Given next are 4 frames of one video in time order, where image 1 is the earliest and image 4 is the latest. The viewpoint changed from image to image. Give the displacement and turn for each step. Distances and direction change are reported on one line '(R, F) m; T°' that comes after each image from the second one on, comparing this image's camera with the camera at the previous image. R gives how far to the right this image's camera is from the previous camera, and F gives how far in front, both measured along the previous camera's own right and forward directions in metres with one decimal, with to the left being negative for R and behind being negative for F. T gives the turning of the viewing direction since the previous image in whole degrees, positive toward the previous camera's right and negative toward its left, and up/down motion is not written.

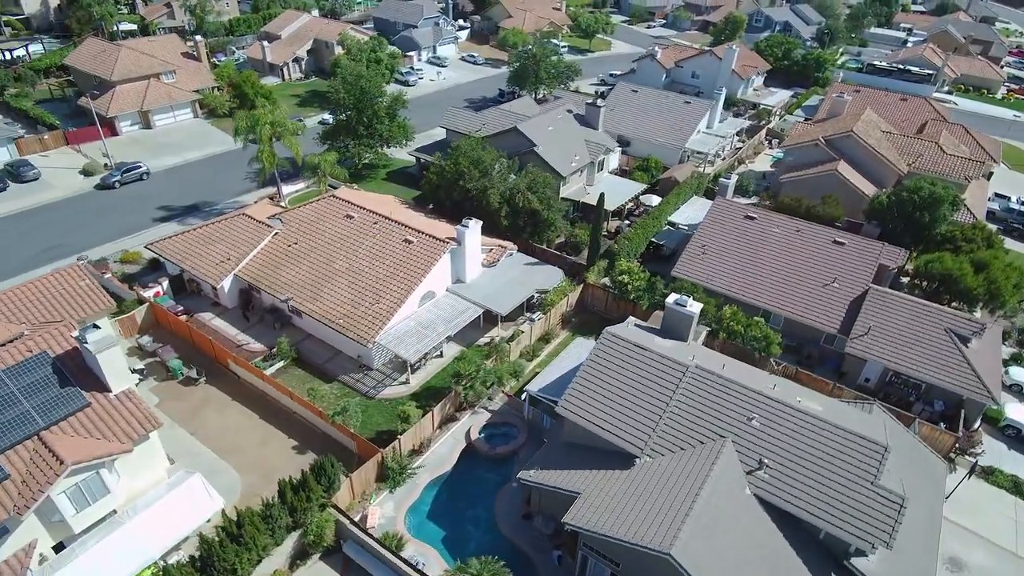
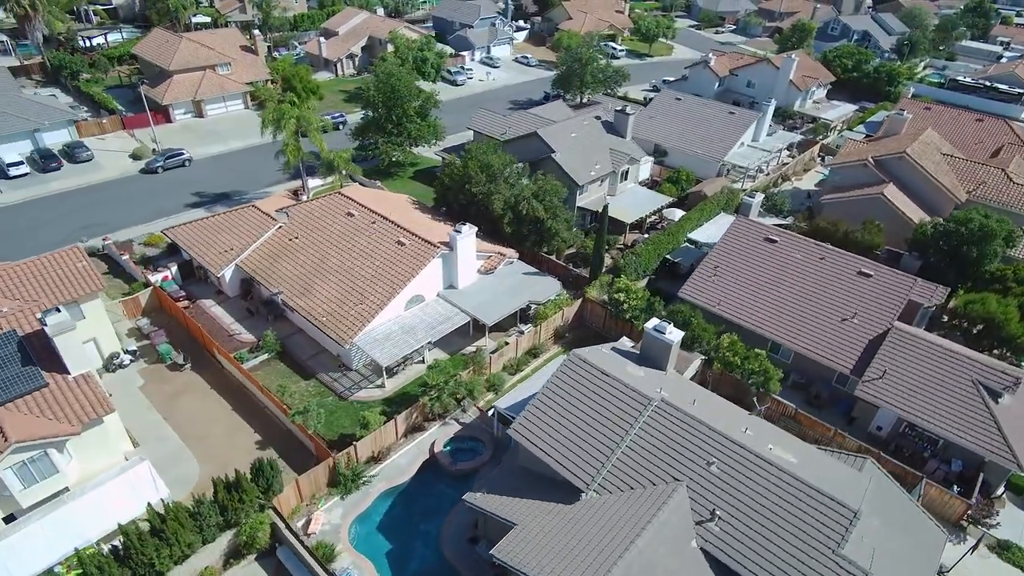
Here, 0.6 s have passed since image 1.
(+4.4, +1.4) m; -6°
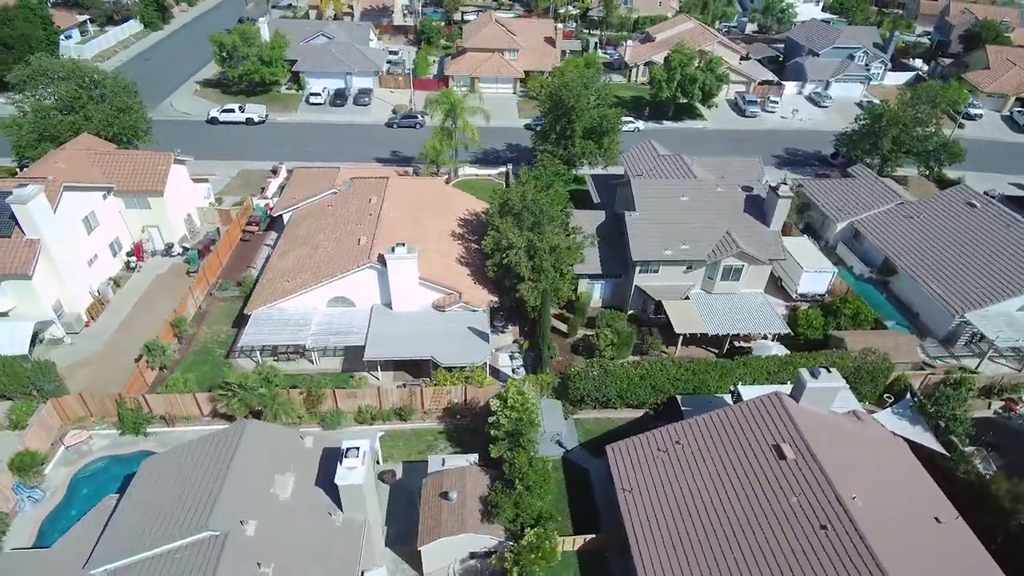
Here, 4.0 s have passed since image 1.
(+20.1, +13.5) m; -34°
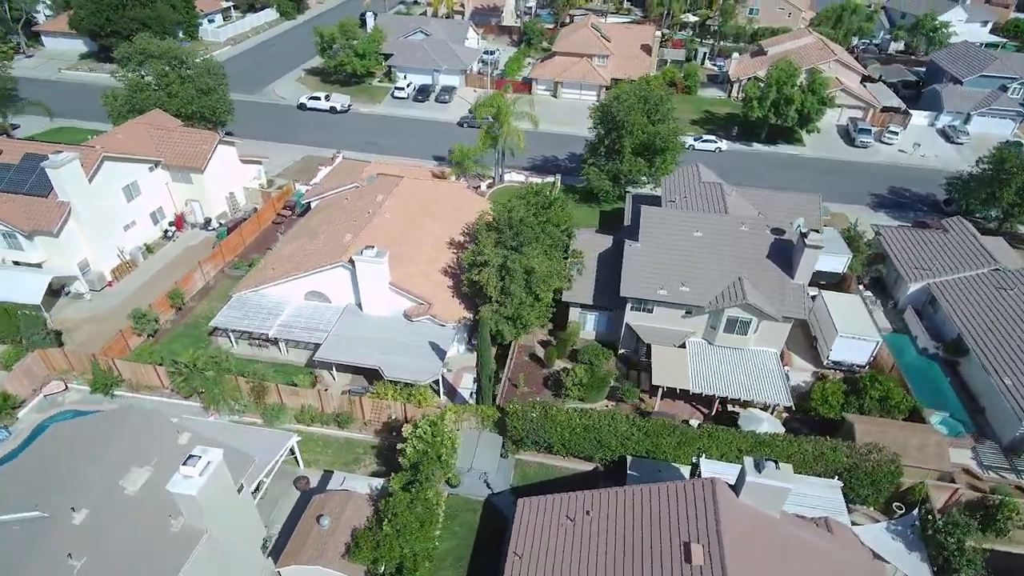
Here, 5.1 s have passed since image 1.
(+7.6, +3.0) m; -11°
